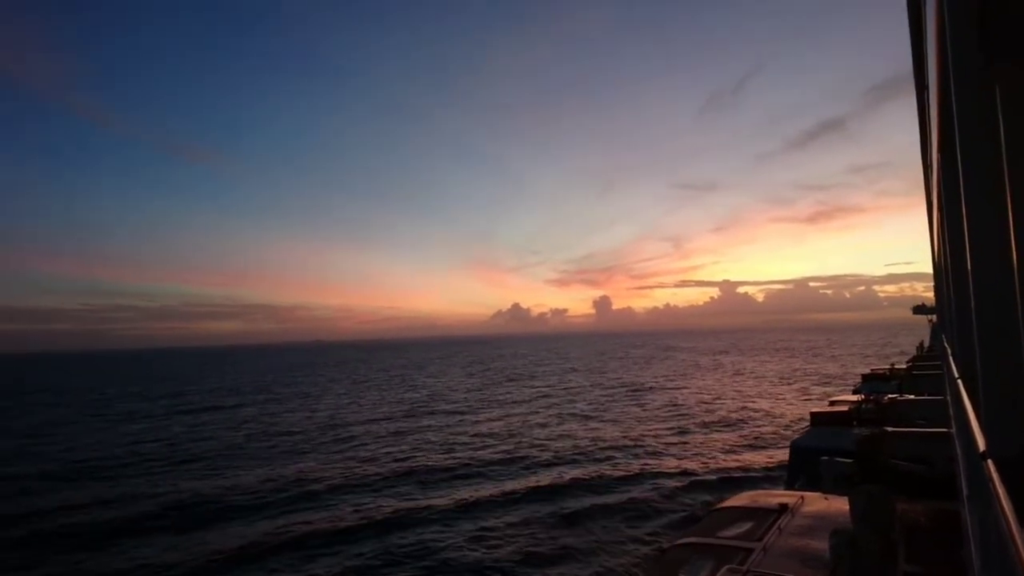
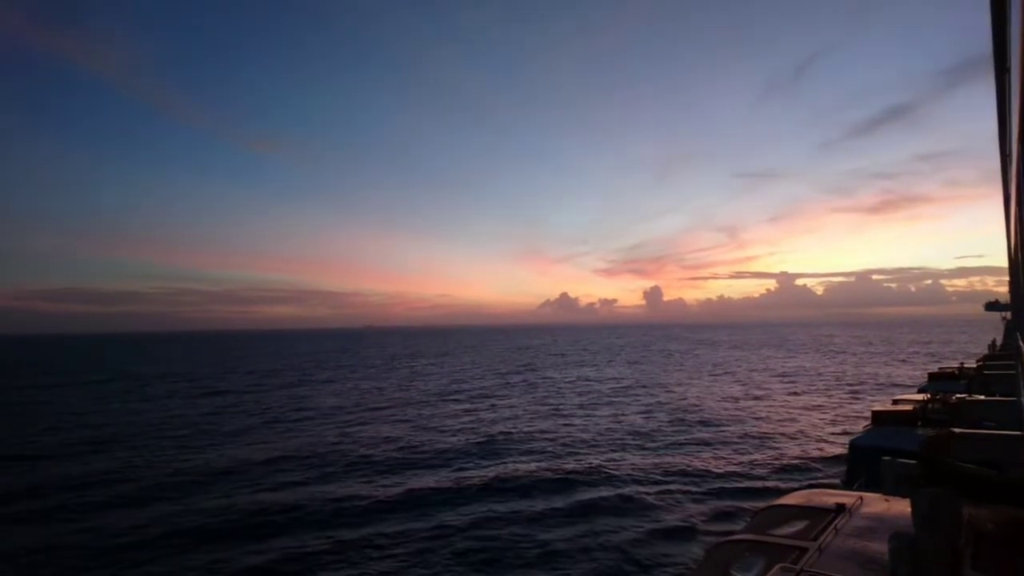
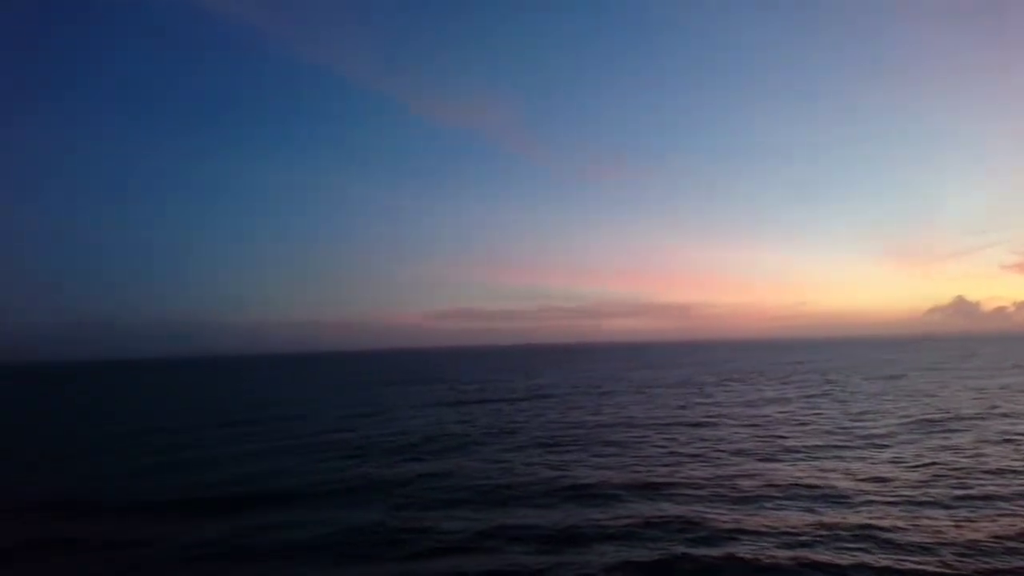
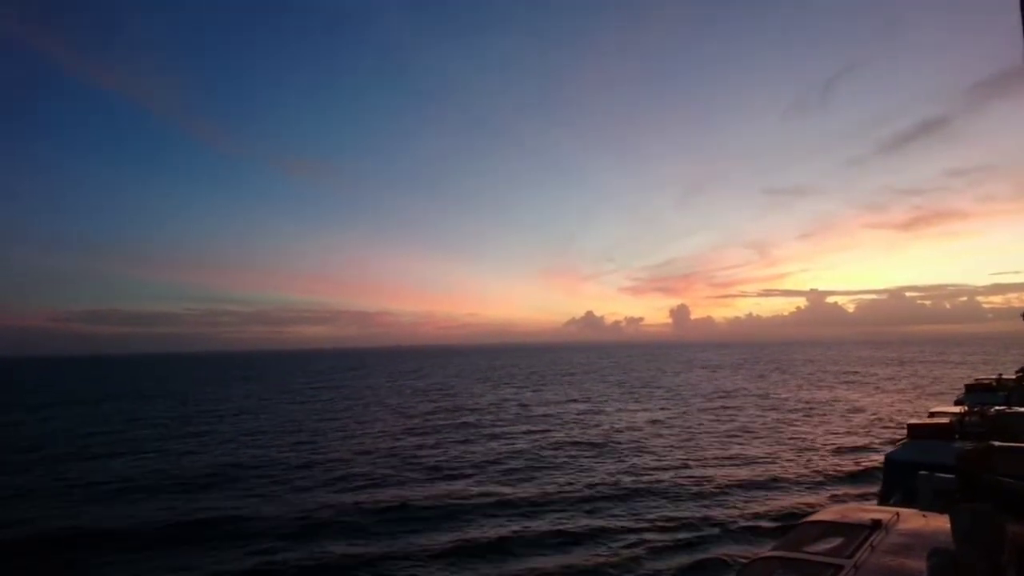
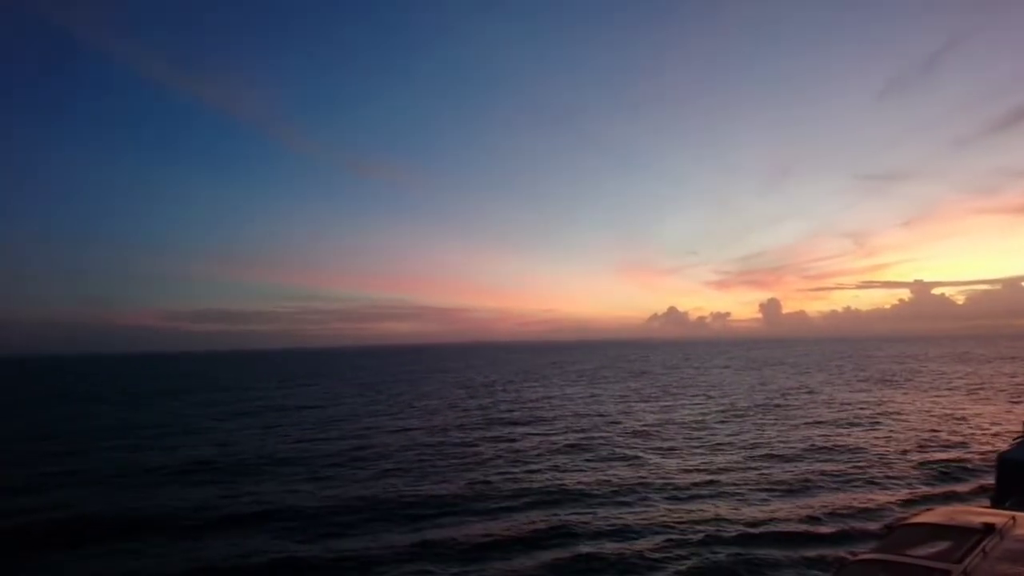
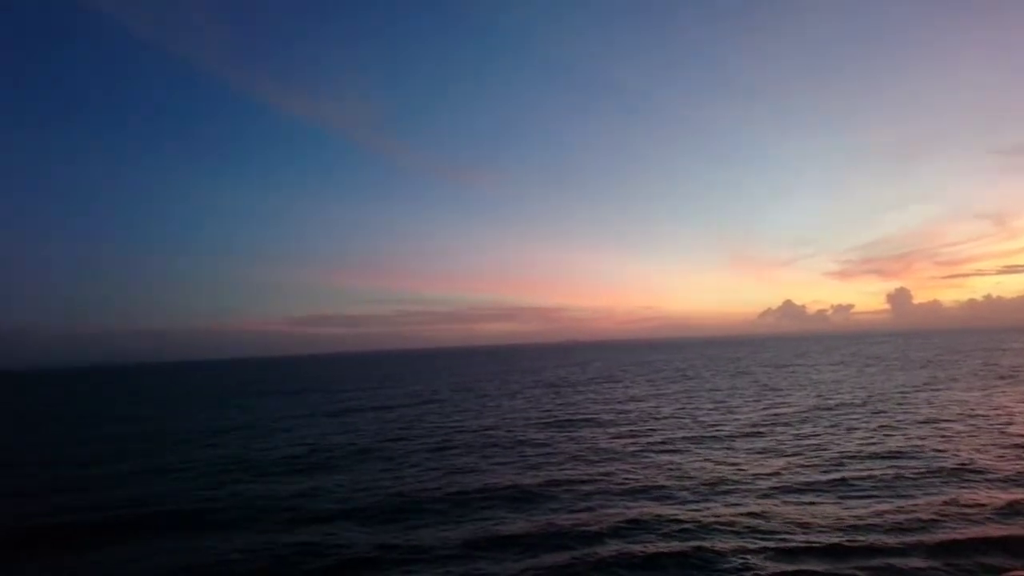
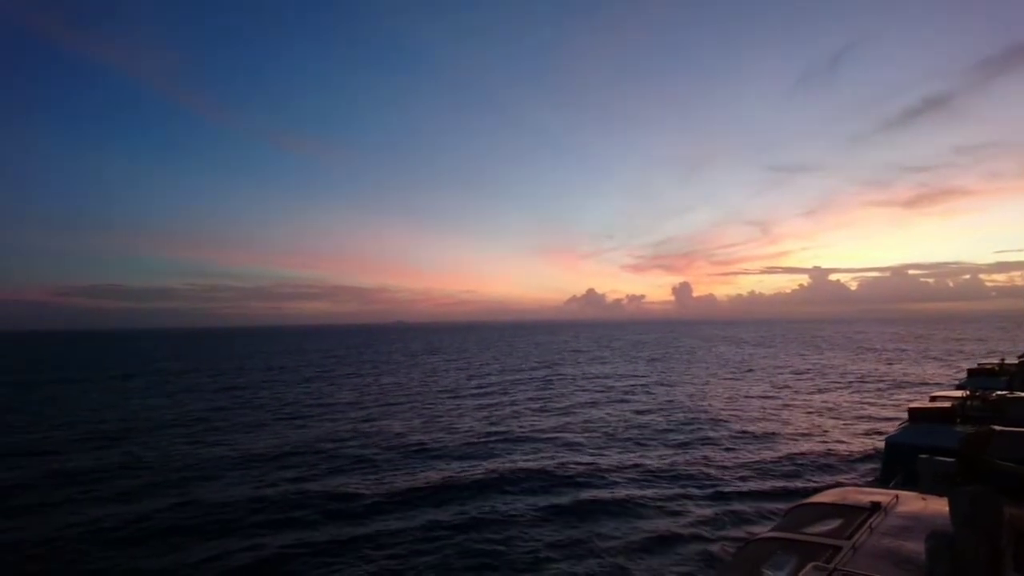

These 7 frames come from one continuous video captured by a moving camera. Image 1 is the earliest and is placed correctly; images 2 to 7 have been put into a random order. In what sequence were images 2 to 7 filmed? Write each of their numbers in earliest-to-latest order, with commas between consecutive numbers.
2, 7, 4, 5, 6, 3
